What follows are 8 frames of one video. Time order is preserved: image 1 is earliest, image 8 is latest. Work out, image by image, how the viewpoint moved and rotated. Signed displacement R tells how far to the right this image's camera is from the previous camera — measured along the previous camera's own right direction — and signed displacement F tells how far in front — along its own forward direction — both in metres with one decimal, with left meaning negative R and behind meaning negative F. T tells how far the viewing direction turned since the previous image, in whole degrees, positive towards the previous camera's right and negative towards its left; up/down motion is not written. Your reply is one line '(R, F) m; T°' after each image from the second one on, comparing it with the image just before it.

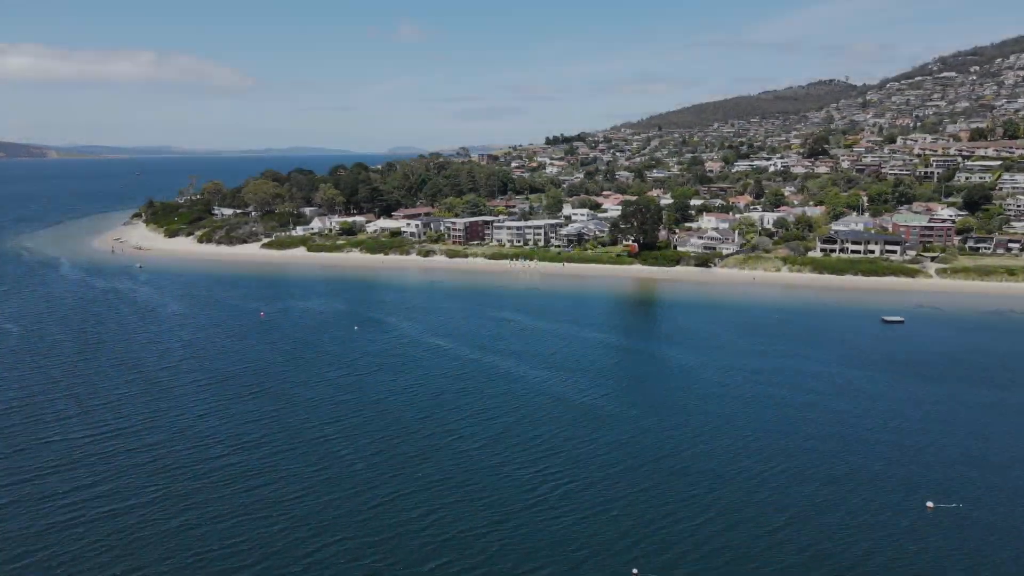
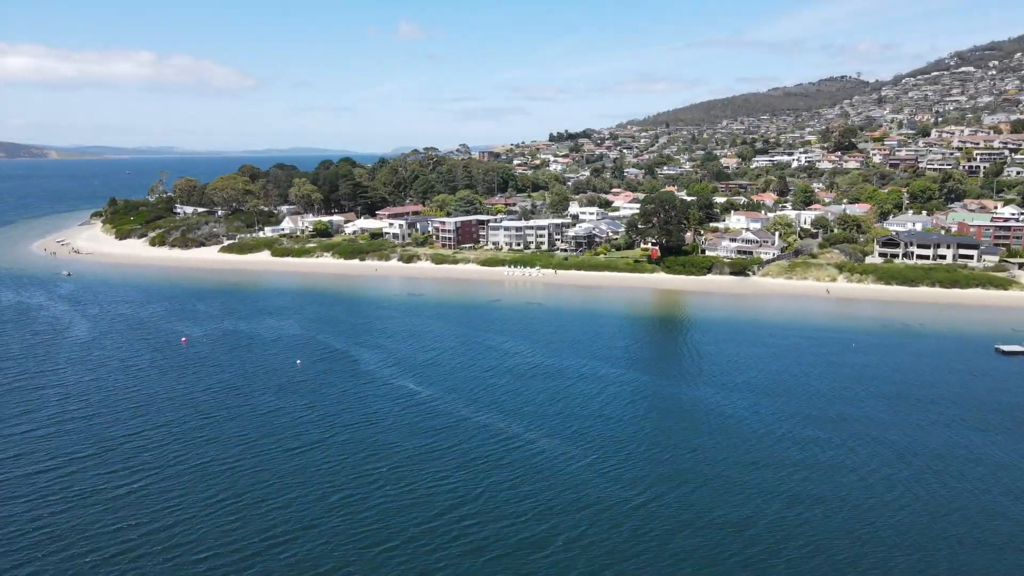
(+0.6, +13.2) m; 0°
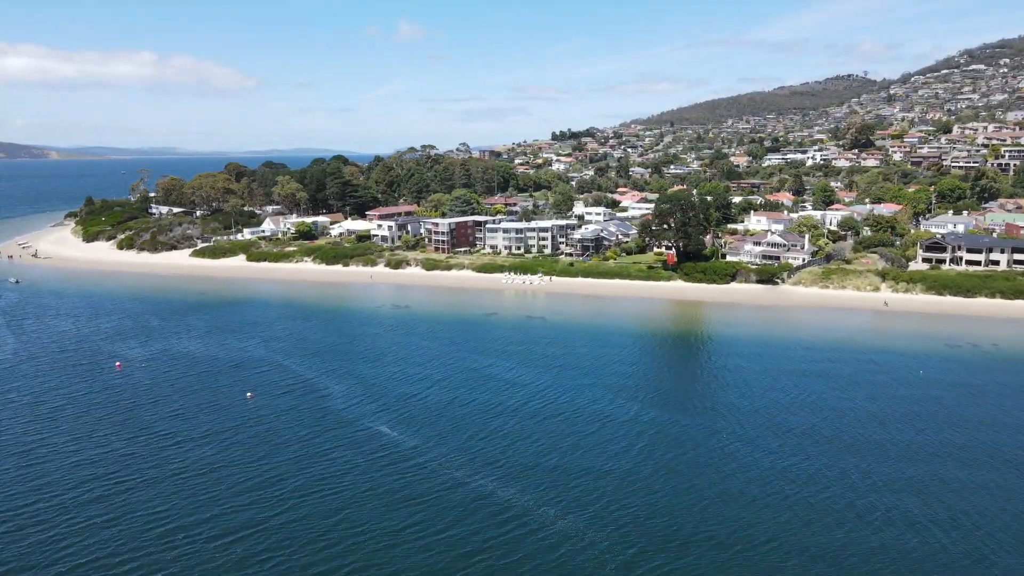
(+0.3, +7.3) m; 0°
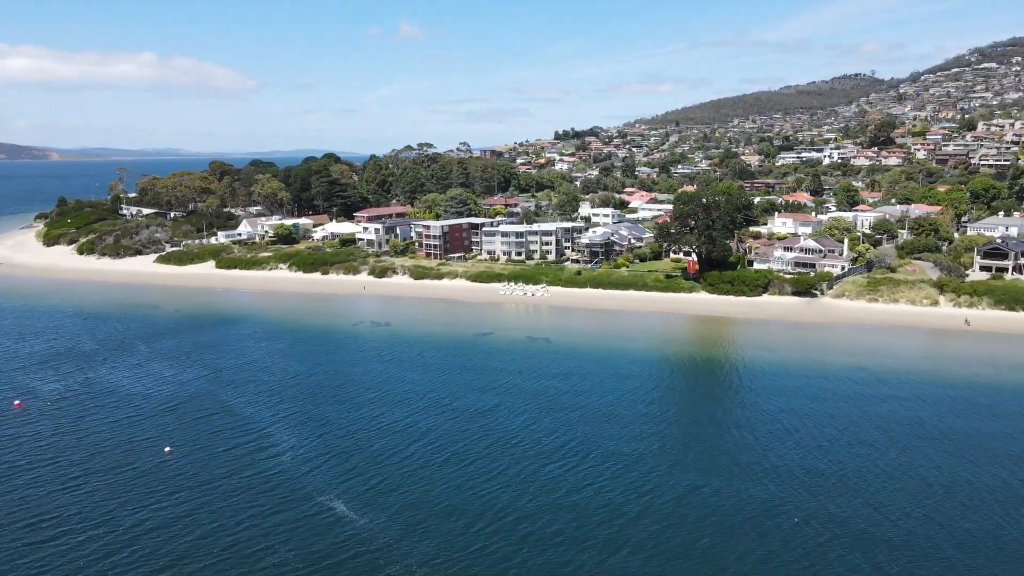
(+0.3, +7.5) m; 0°
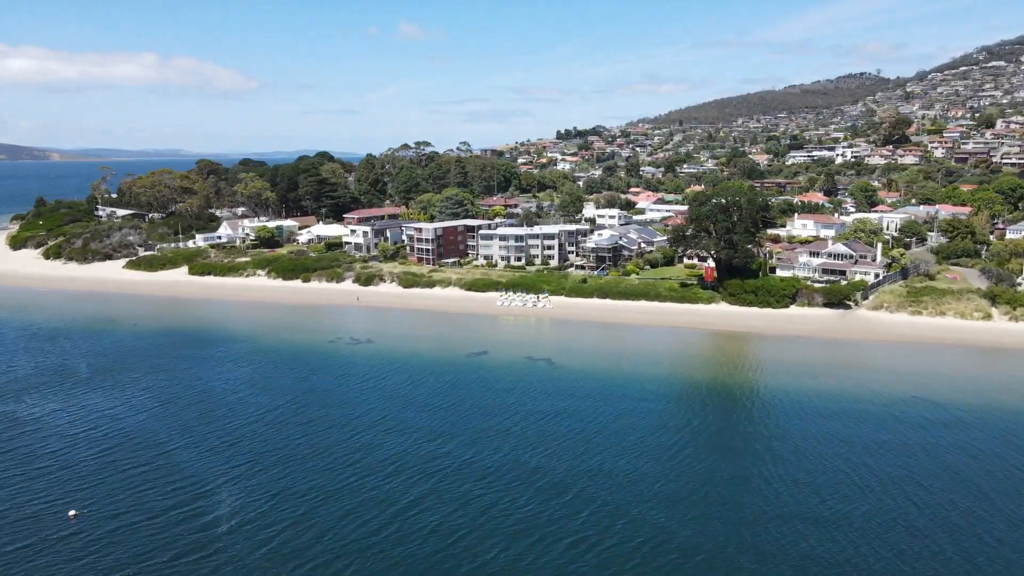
(+0.2, +5.3) m; 0°
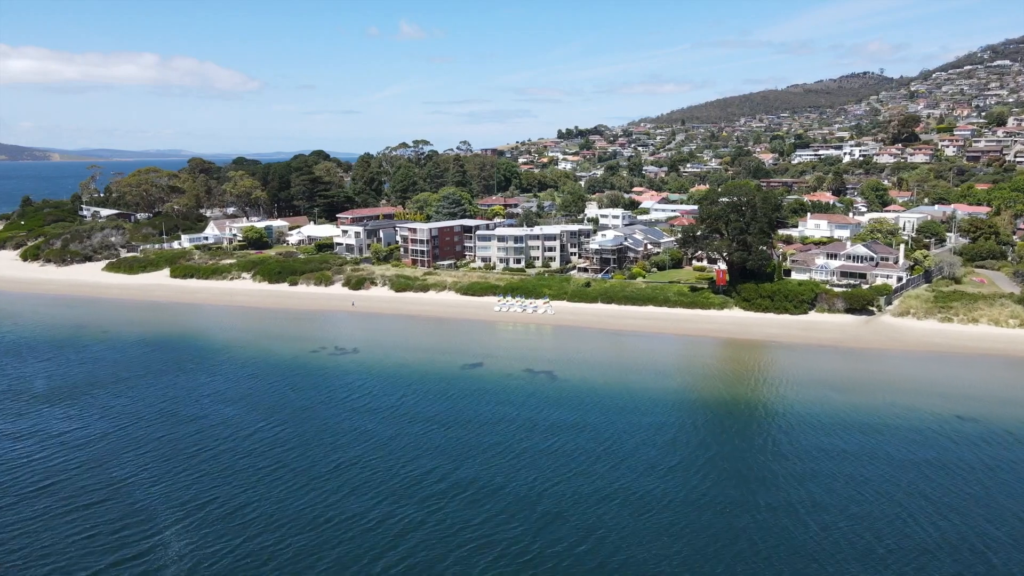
(+0.2, +3.1) m; 0°
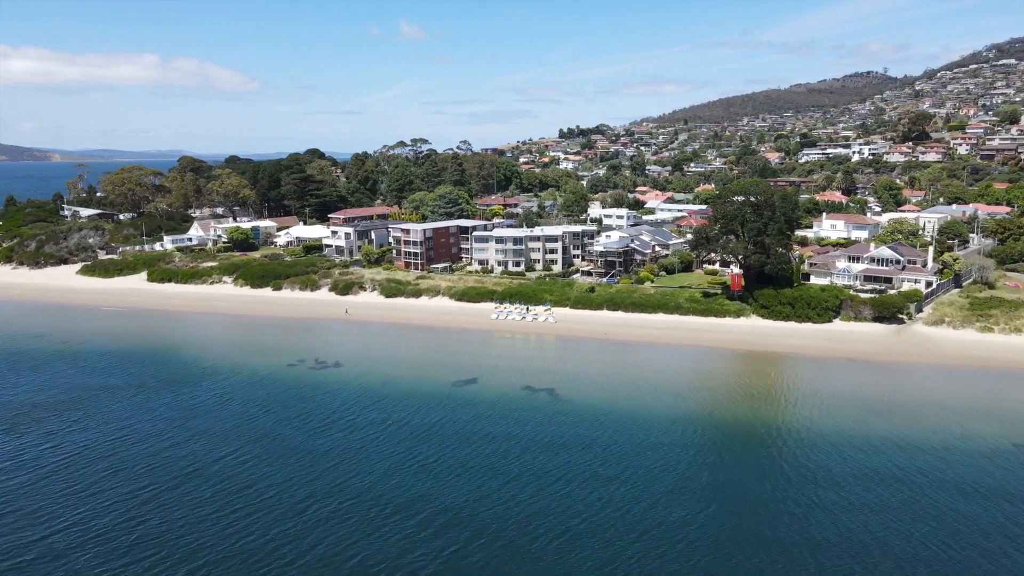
(+0.2, +3.4) m; 0°
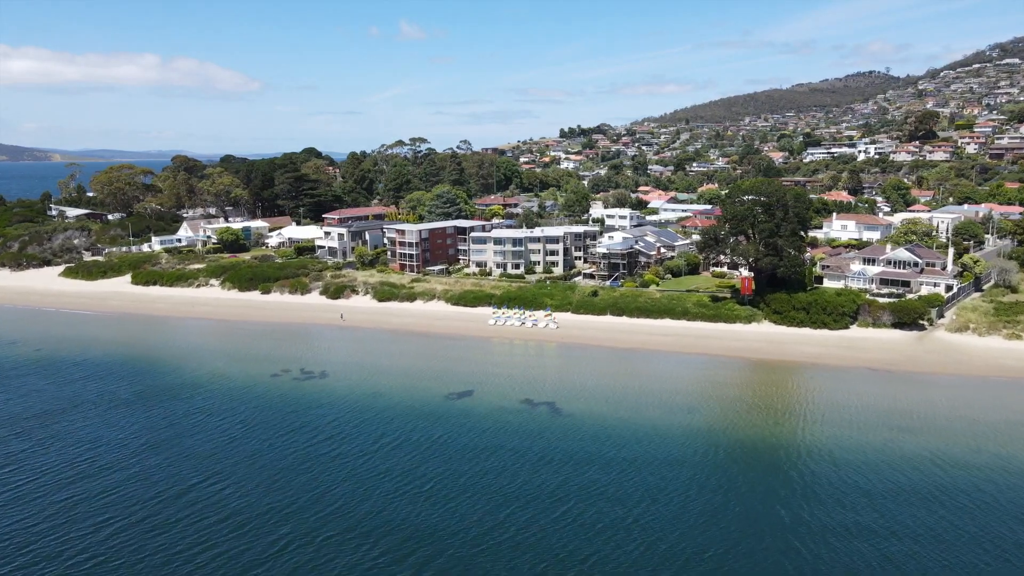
(+0.1, +2.1) m; 0°
